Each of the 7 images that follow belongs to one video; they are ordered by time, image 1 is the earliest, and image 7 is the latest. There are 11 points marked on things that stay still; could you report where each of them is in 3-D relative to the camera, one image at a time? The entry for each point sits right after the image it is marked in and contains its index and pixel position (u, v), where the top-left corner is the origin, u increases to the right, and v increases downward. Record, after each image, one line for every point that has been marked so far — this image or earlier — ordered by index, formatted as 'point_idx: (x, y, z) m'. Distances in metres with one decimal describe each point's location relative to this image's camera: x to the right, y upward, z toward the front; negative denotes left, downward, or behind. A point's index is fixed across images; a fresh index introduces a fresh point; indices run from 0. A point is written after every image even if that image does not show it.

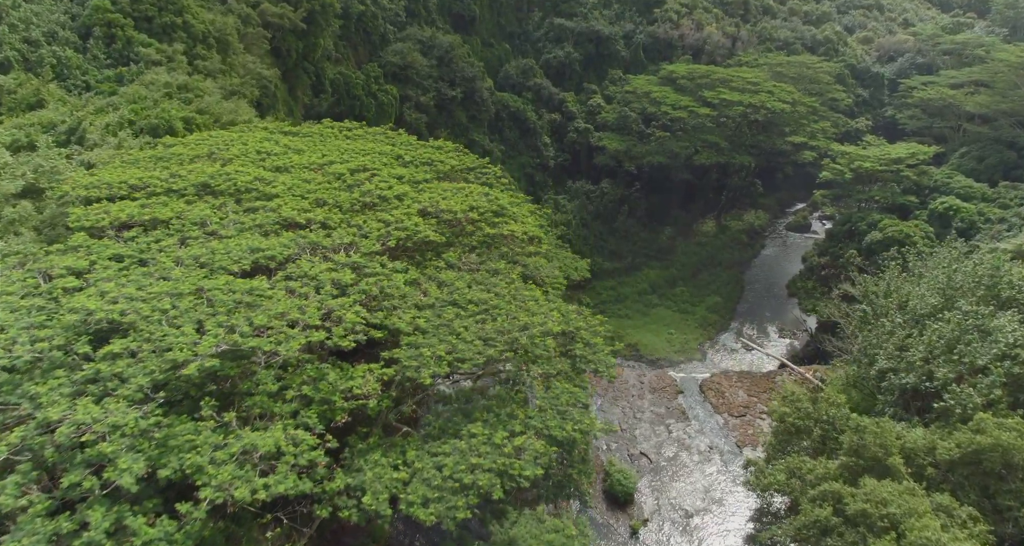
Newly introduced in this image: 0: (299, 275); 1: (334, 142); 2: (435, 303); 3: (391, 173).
0: (-3.6, 0.0, +11.2) m
1: (-4.8, +3.5, +17.9) m
2: (-1.4, -0.5, +12.2) m
3: (-2.9, +2.3, +15.8) m
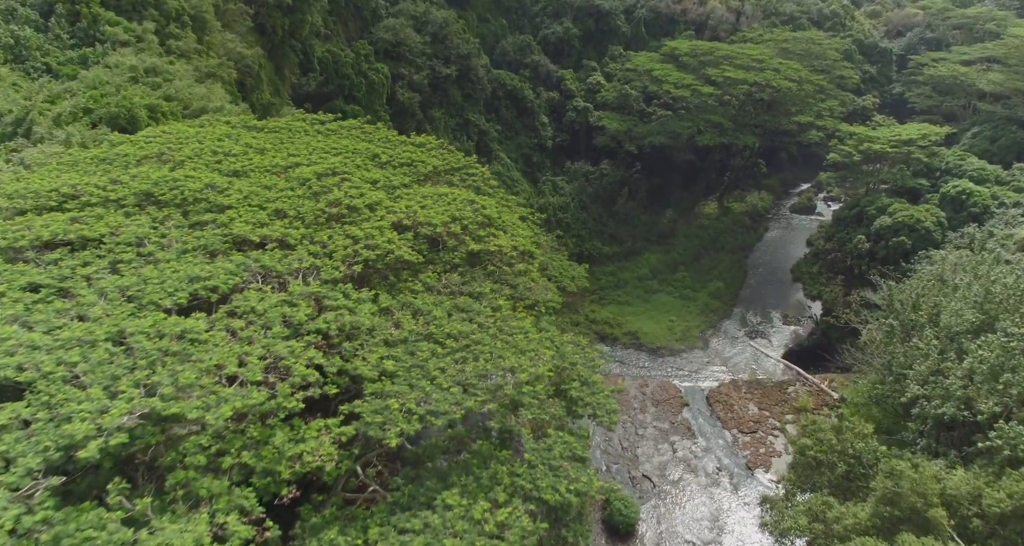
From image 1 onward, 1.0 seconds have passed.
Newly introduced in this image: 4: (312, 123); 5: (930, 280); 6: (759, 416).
0: (-3.8, -0.5, +9.5) m
1: (-5.0, +3.2, +16.1) m
2: (-1.6, -1.0, +10.4) m
3: (-3.1, +2.0, +14.0) m
4: (-5.3, +3.9, +17.6) m
5: (+11.4, -0.1, +18.1) m
6: (+7.3, -4.2, +19.8) m
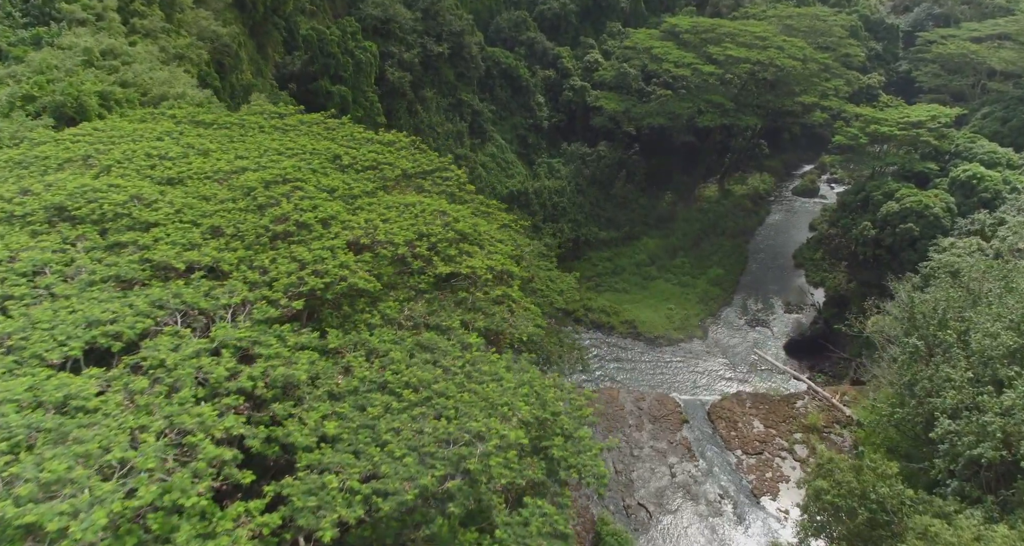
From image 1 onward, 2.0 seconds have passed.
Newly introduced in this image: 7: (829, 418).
0: (-4.2, -1.1, +7.8) m
1: (-5.5, +2.9, +14.2) m
2: (-2.0, -1.5, +8.7) m
3: (-3.5, +1.6, +12.2) m
4: (-5.7, +3.6, +15.7) m
5: (+10.9, -0.3, +16.4) m
6: (+6.9, -4.4, +18.2) m
7: (+8.8, -4.0, +18.5) m
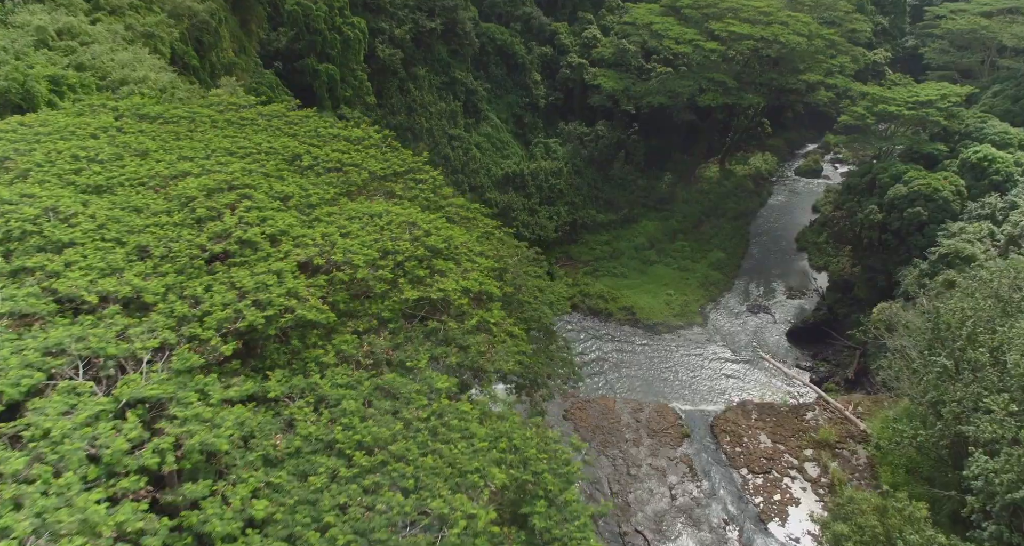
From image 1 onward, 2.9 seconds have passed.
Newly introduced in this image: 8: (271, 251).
0: (-4.5, -1.5, +6.3) m
1: (-5.8, +2.7, +12.6) m
2: (-2.3, -1.9, +7.3) m
3: (-3.8, +1.3, +10.6) m
4: (-6.0, +3.5, +14.1) m
5: (+10.6, -0.4, +15.0) m
6: (+6.6, -4.5, +16.9) m
7: (+8.5, -4.1, +17.1) m
8: (-3.4, +0.3, +9.4) m
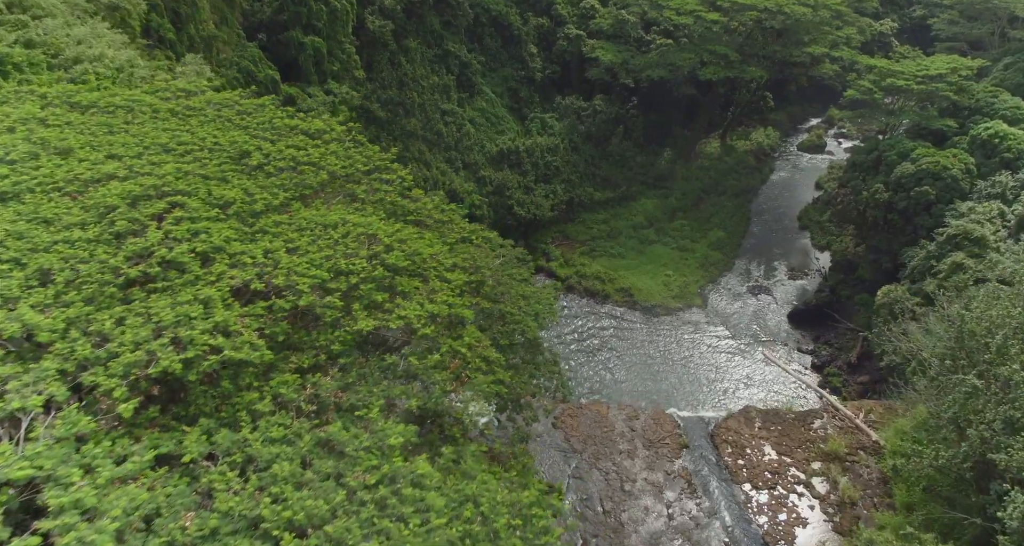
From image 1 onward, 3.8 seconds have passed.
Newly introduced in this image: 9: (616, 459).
0: (-4.8, -2.0, +5.0) m
1: (-6.1, +2.5, +11.1) m
2: (-2.7, -2.3, +6.0) m
3: (-4.2, +1.0, +9.2) m
4: (-6.4, +3.3, +12.5) m
5: (+10.3, -0.5, +13.6) m
6: (+6.2, -4.5, +15.7) m
7: (+8.1, -4.0, +15.9) m
8: (-3.7, 0.0, +8.0) m
9: (+2.5, -4.4, +16.0) m
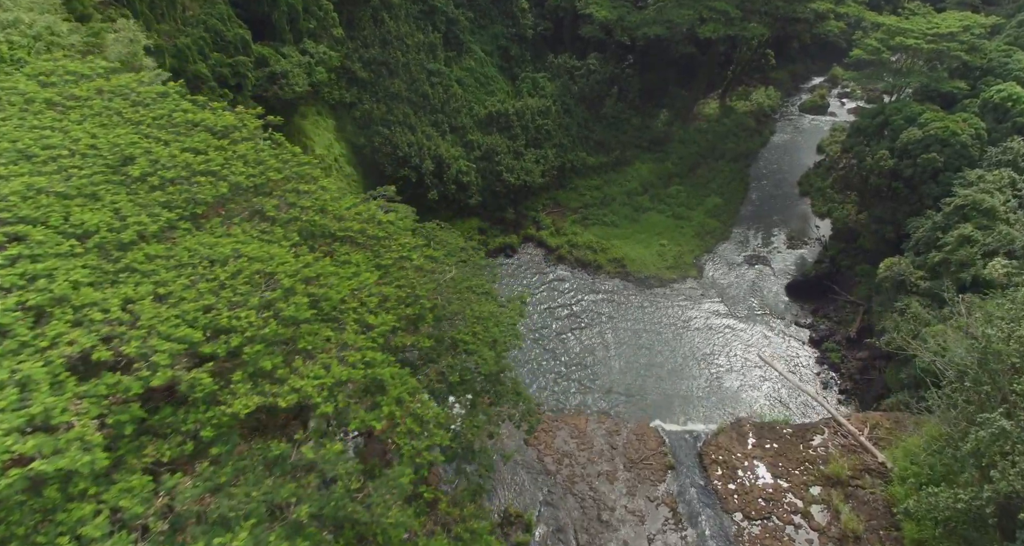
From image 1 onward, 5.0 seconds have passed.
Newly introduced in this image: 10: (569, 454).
0: (-5.5, -2.8, +3.2) m
1: (-6.9, +2.1, +9.1) m
2: (-3.4, -3.0, +4.3) m
3: (-4.9, +0.5, +7.2) m
4: (-7.1, +3.0, +10.4) m
5: (+9.5, -0.7, +11.8) m
6: (+5.5, -4.6, +14.1) m
7: (+7.4, -4.1, +14.4) m
8: (-4.4, -0.6, +6.1) m
9: (+1.8, -4.5, +14.4) m
10: (+1.3, -4.0, +14.9) m
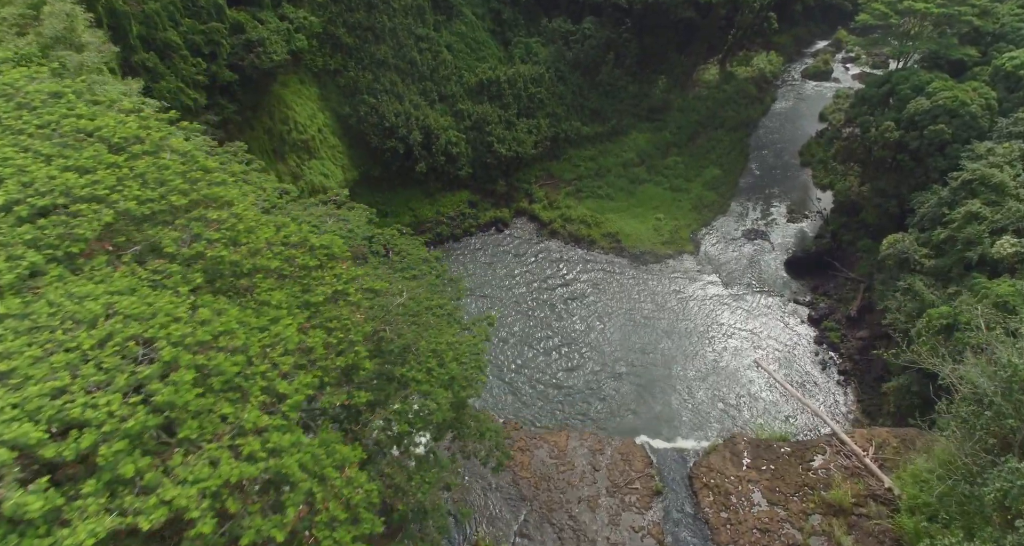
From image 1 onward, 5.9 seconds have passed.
0: (-6.0, -3.5, +1.9) m
1: (-7.4, +1.6, +7.5) m
2: (-3.9, -3.8, +3.0) m
3: (-5.4, -0.1, +5.8) m
4: (-7.7, +2.6, +8.8) m
5: (+9.0, -1.0, +10.4) m
6: (+5.0, -4.7, +12.9) m
7: (+6.9, -4.2, +13.1) m
8: (-5.0, -1.2, +4.7) m
9: (+1.2, -4.7, +13.2) m
10: (+0.7, -4.1, +13.7) m
